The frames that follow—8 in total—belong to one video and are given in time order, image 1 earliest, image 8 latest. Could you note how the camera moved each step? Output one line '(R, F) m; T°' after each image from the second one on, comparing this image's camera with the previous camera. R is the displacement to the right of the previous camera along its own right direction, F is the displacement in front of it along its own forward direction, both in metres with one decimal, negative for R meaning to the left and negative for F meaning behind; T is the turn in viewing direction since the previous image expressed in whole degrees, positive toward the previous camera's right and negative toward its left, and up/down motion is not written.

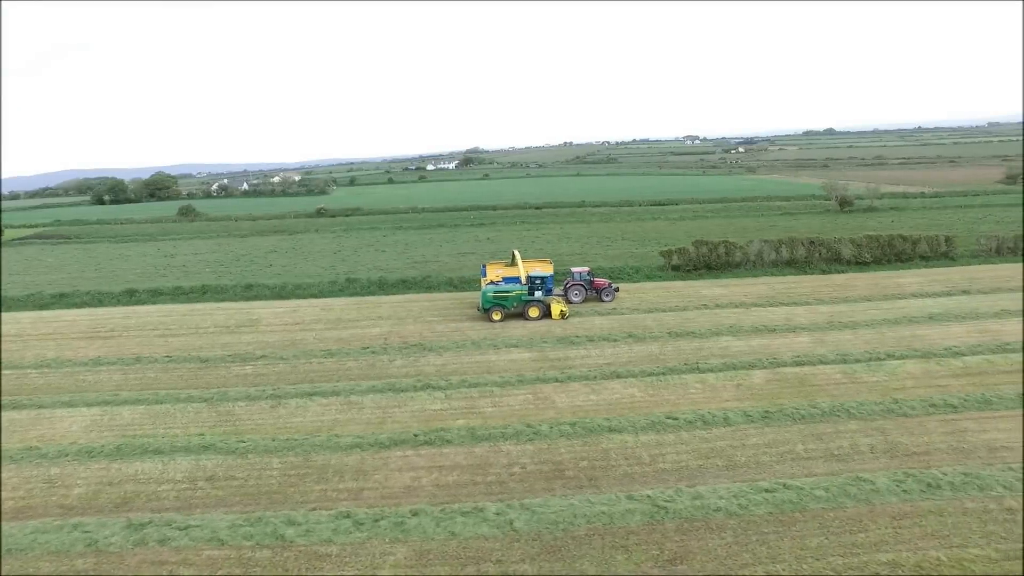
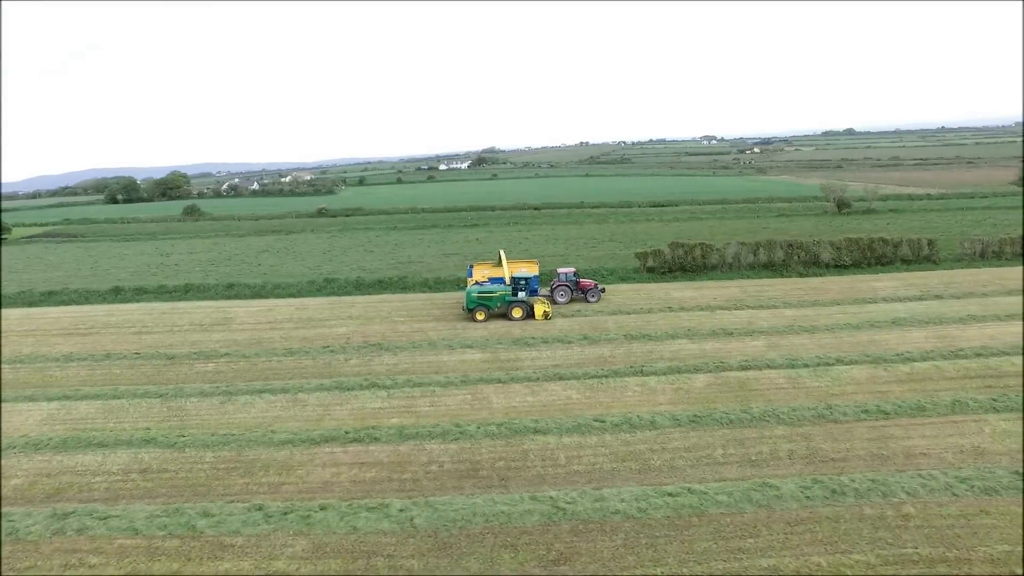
(+1.4, -0.2) m; -2°
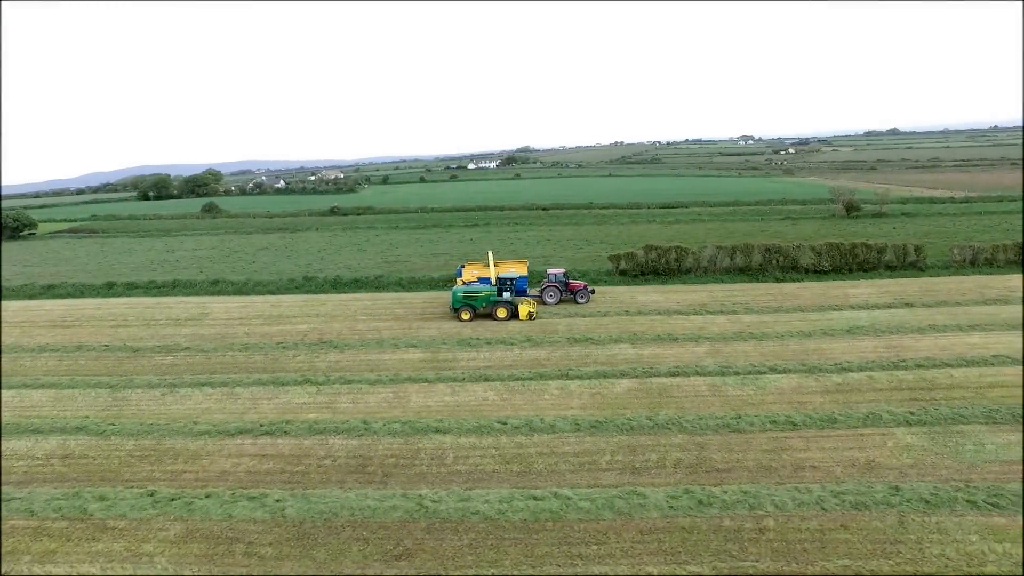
(+2.1, -0.1) m; -4°
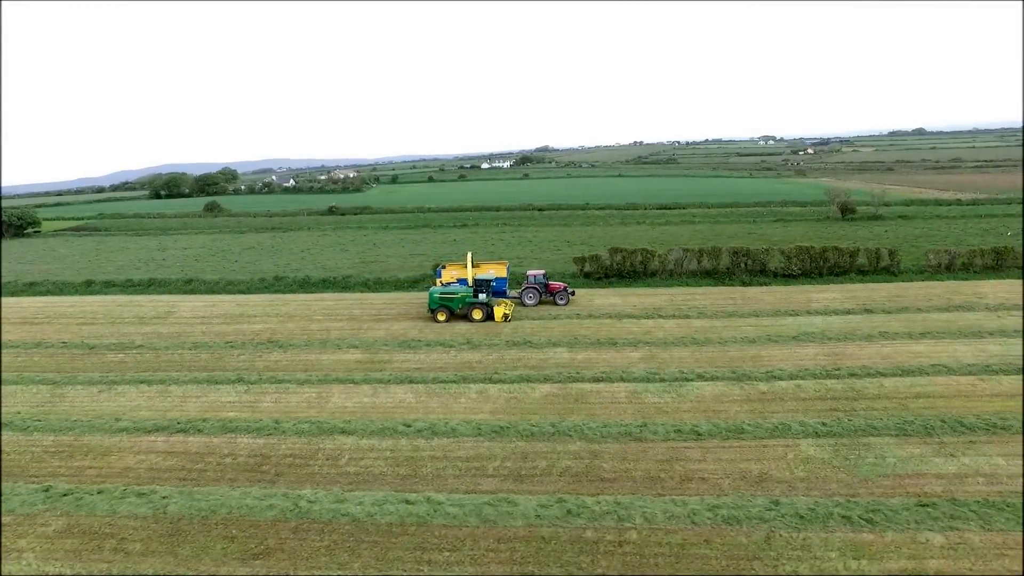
(+1.9, 0.0) m; -2°
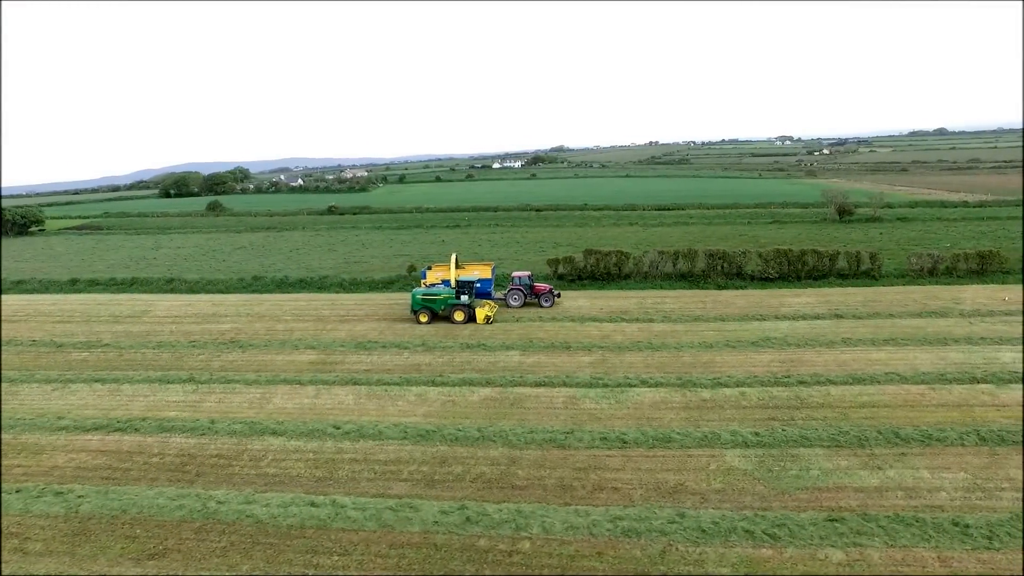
(+1.4, +0.1) m; -2°
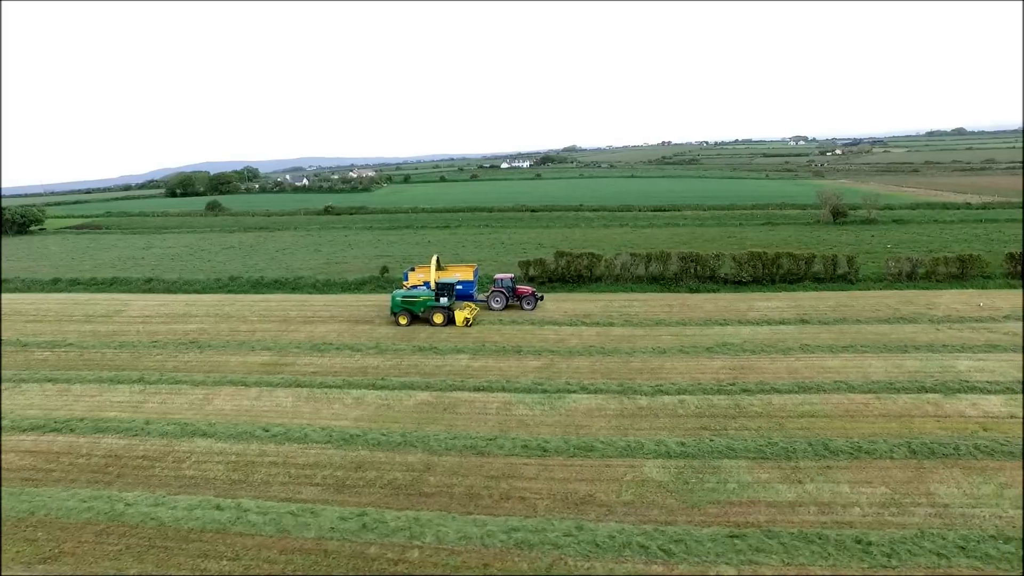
(+1.4, +0.1) m; -2°
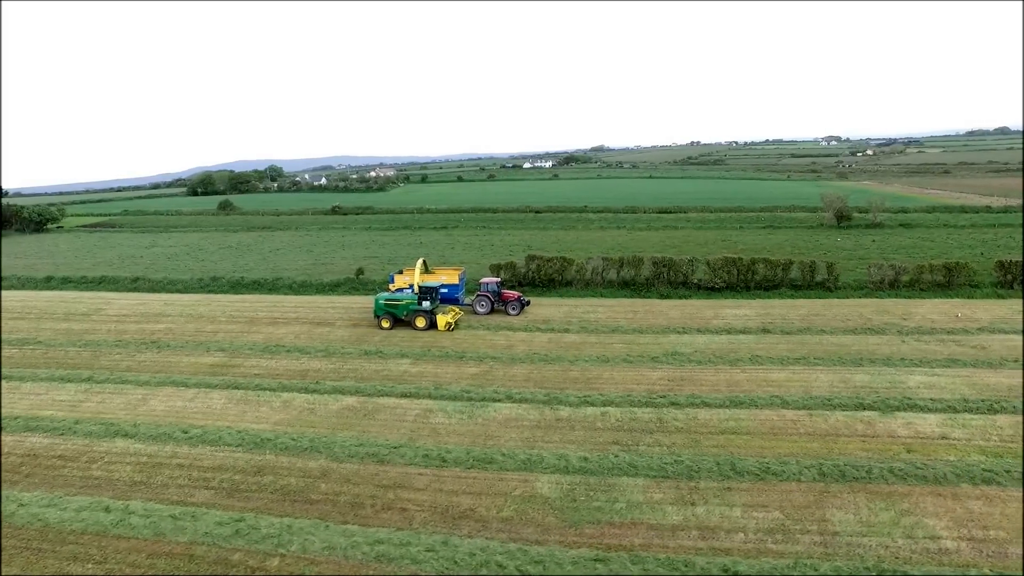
(+1.9, +0.2) m; -3°
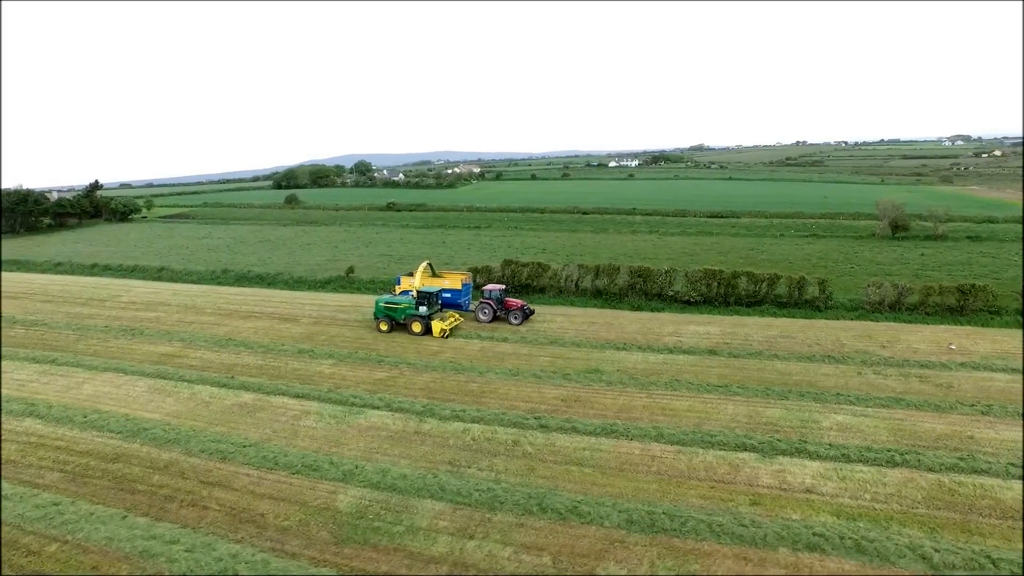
(+3.8, +0.7) m; -10°
